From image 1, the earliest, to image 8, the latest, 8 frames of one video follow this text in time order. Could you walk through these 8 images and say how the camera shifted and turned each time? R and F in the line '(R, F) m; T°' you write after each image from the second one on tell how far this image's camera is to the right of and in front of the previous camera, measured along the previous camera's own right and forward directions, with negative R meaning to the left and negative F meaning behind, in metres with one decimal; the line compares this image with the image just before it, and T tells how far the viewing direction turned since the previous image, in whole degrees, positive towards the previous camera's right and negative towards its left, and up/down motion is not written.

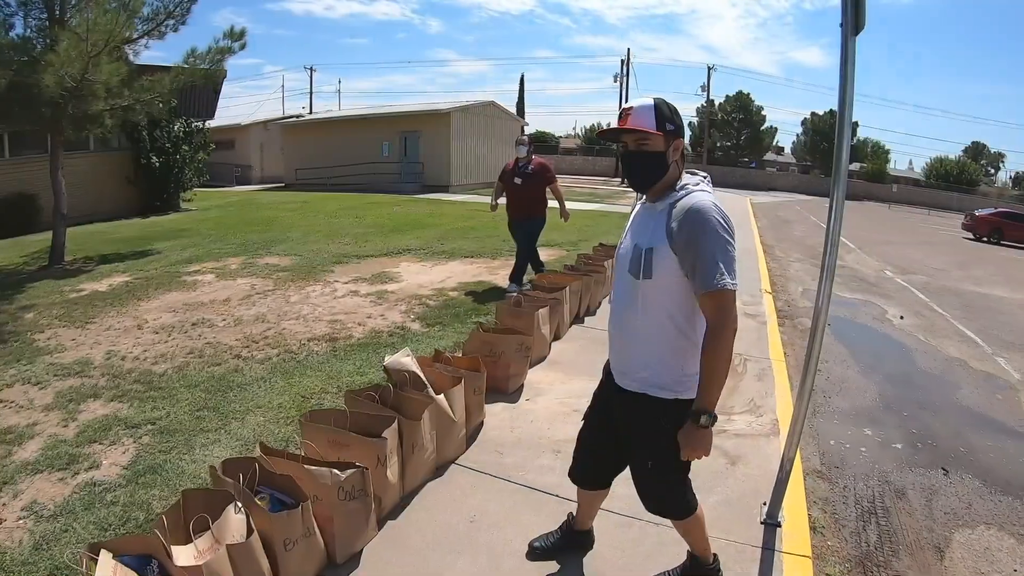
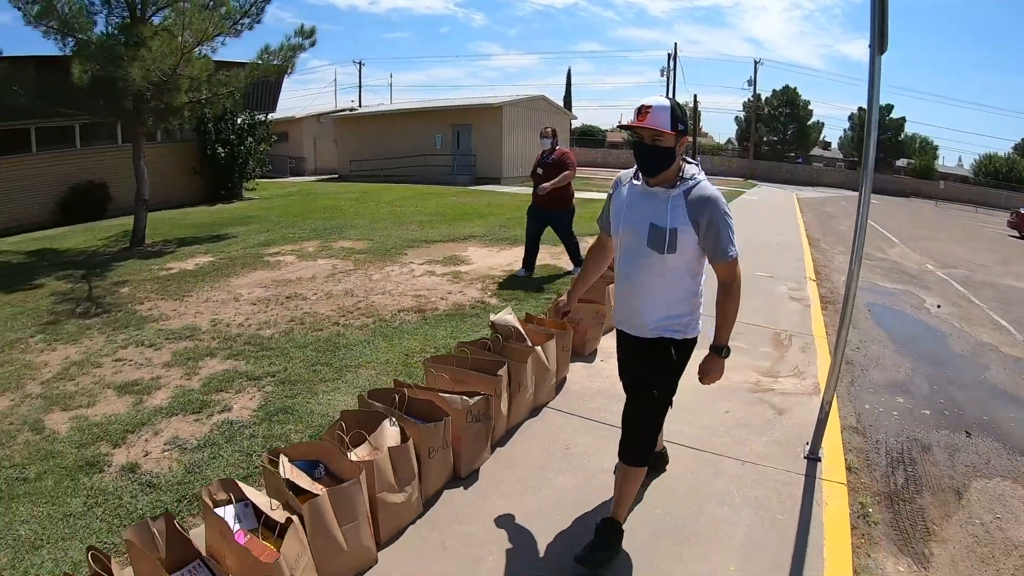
(-0.2, -0.5) m; -3°
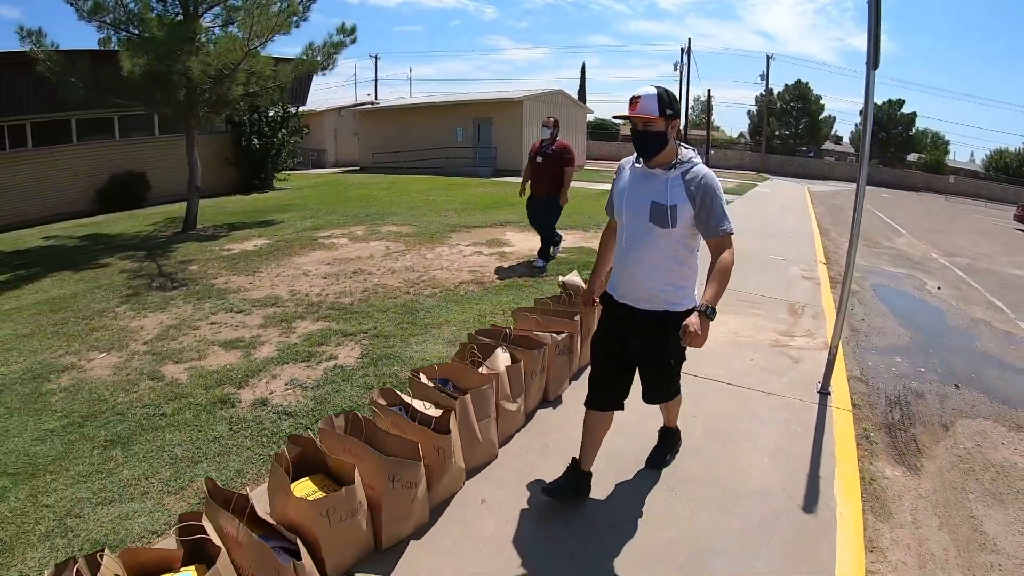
(-0.3, -0.7) m; -1°
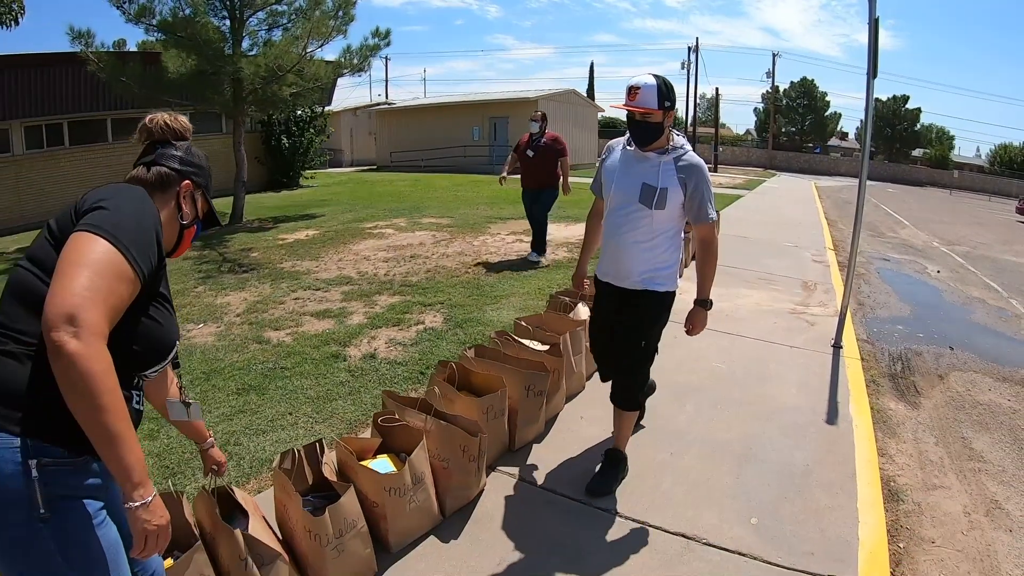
(-0.4, -0.8) m; 0°
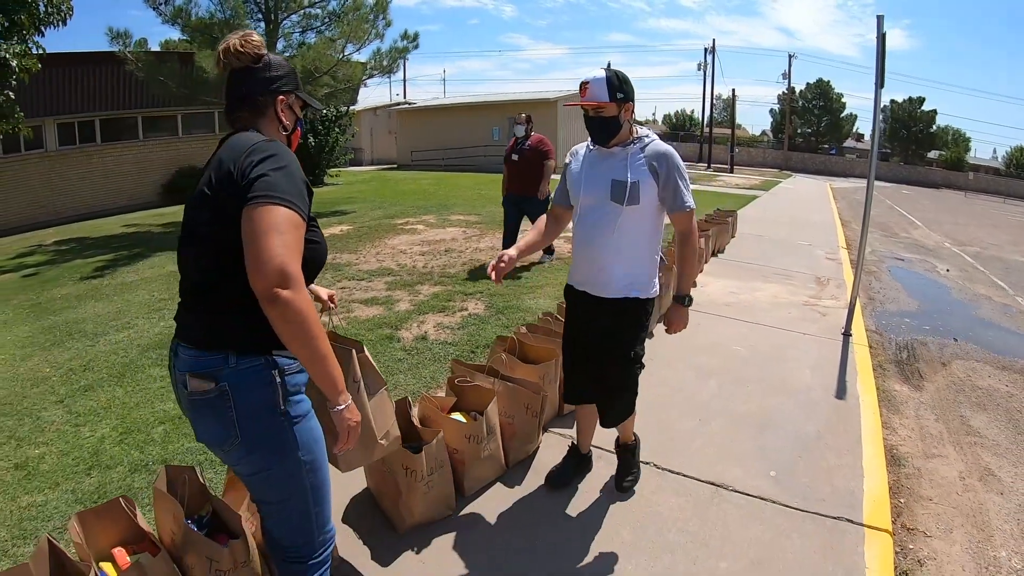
(-0.2, -0.5) m; -1°
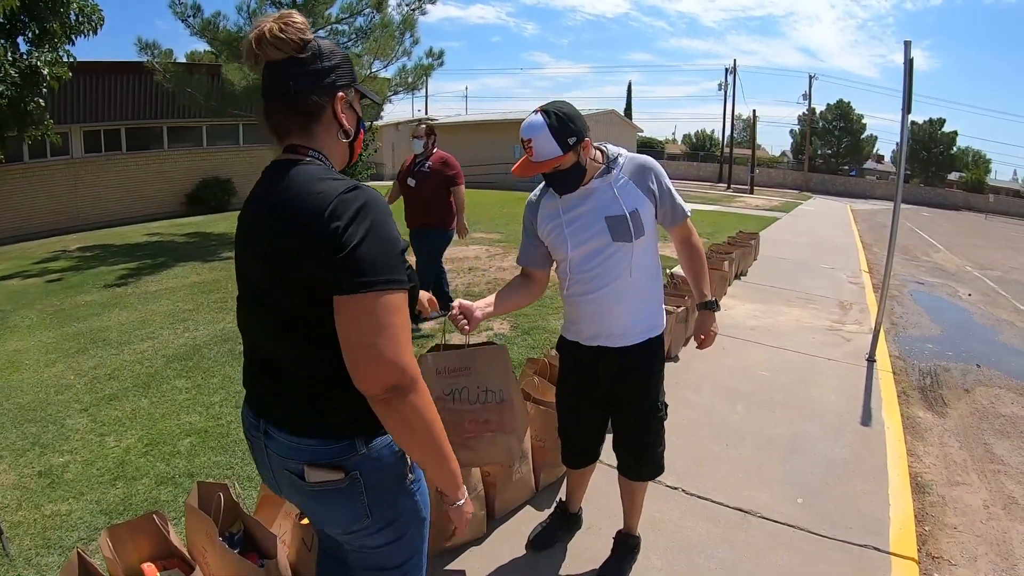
(-0.1, -0.1) m; -1°
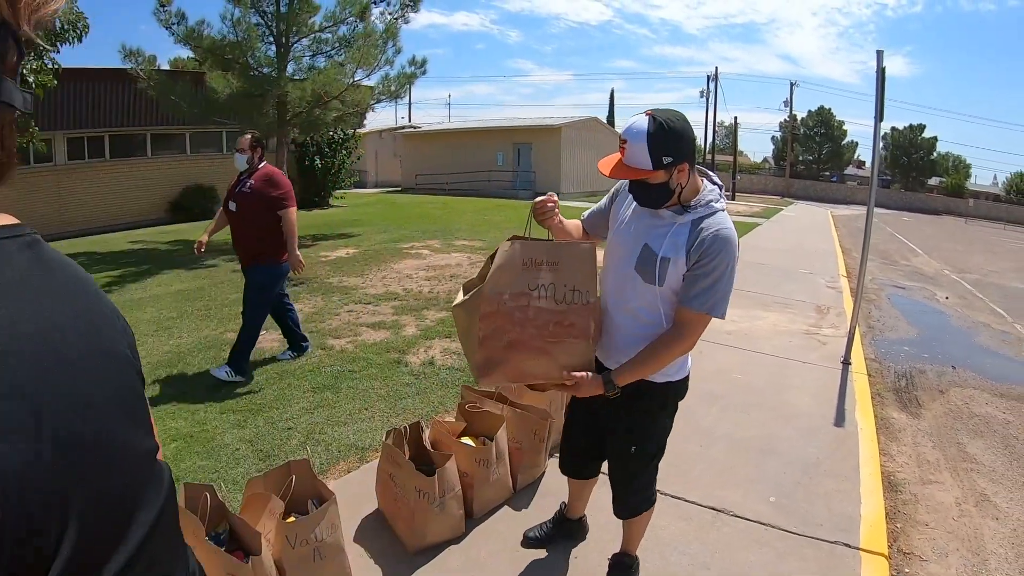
(0.0, -0.1) m; +1°
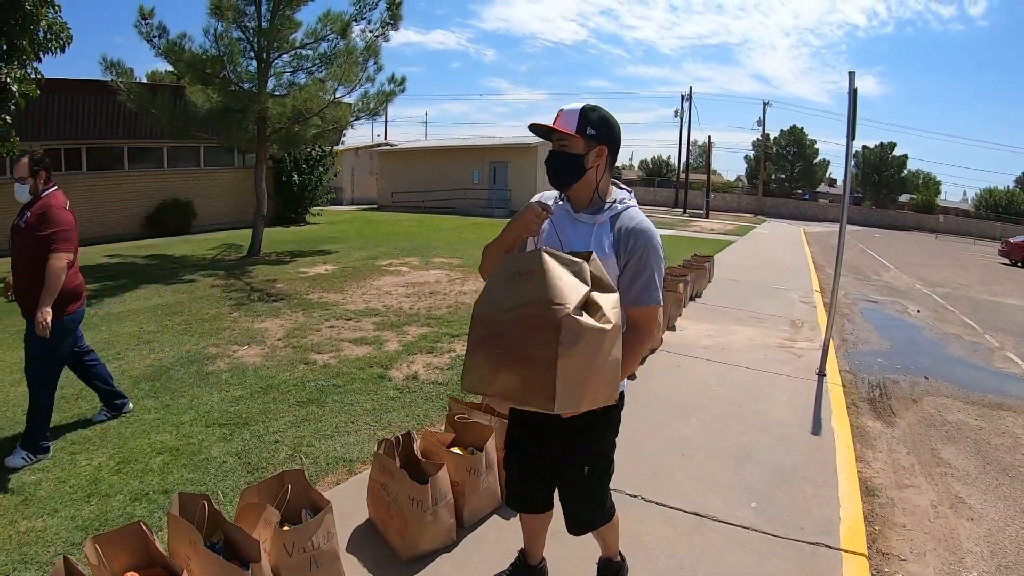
(-0.1, -0.1) m; +2°
